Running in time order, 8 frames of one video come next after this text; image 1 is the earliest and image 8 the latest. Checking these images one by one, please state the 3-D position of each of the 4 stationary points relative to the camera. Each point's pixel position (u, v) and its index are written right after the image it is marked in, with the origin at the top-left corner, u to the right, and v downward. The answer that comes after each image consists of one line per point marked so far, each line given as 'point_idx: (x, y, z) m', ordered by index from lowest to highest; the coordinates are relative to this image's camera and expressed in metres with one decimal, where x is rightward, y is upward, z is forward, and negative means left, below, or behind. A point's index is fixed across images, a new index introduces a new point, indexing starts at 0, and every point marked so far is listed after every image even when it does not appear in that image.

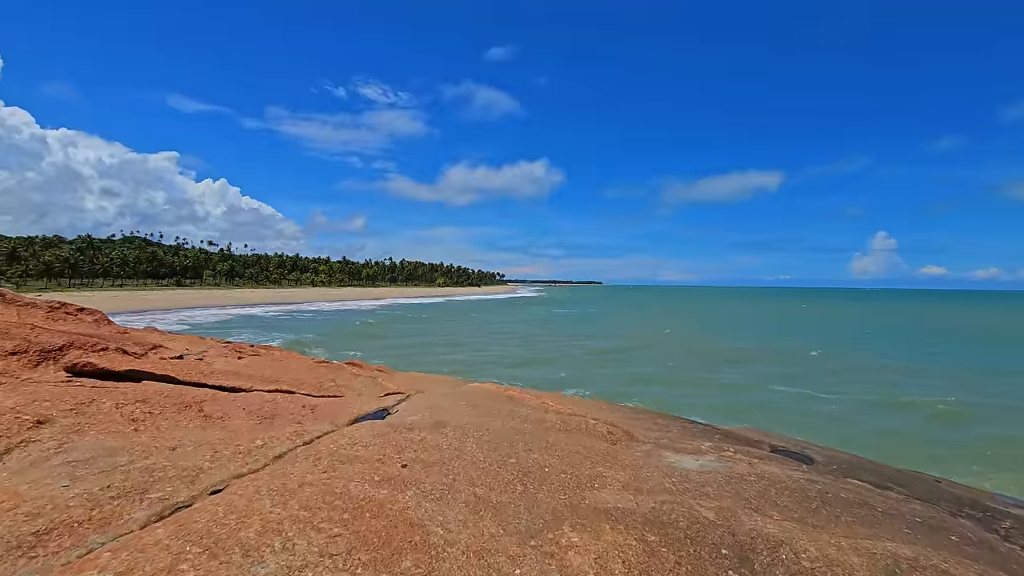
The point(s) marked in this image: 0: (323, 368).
0: (-4.5, -1.9, +12.1) m
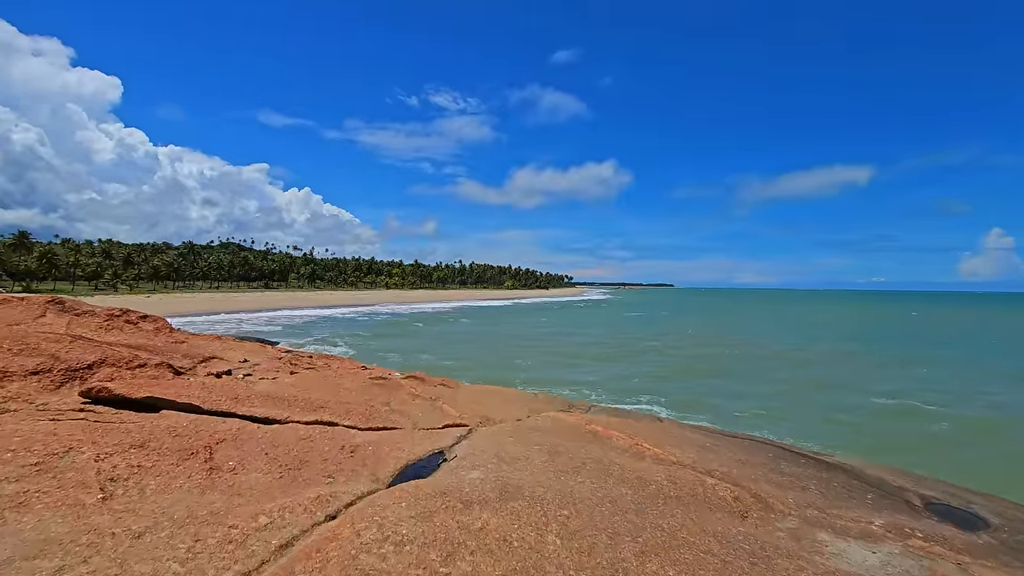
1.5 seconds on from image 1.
0: (-2.8, -2.1, +10.8) m
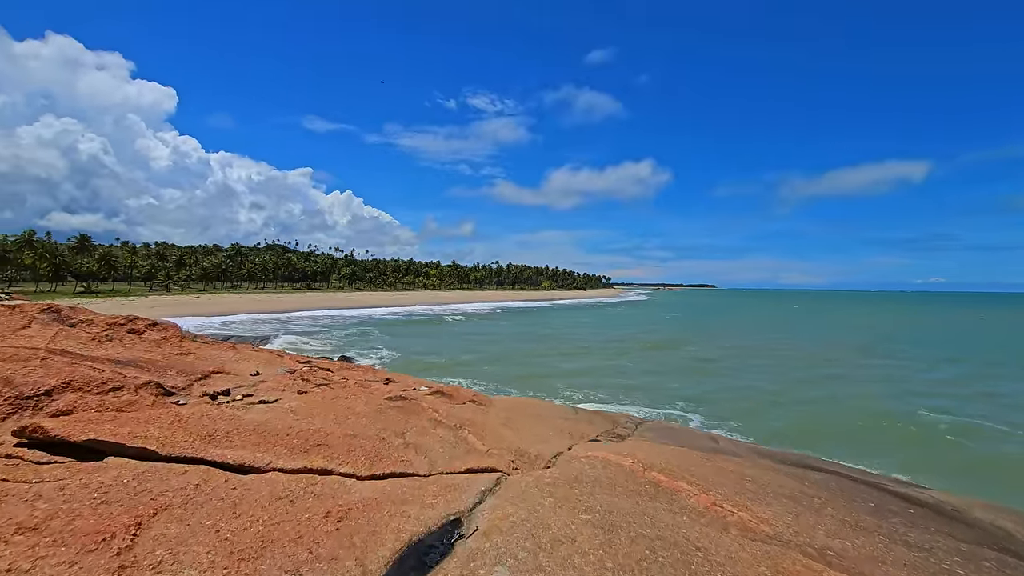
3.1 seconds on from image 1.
0: (-2.2, -2.3, +9.2) m
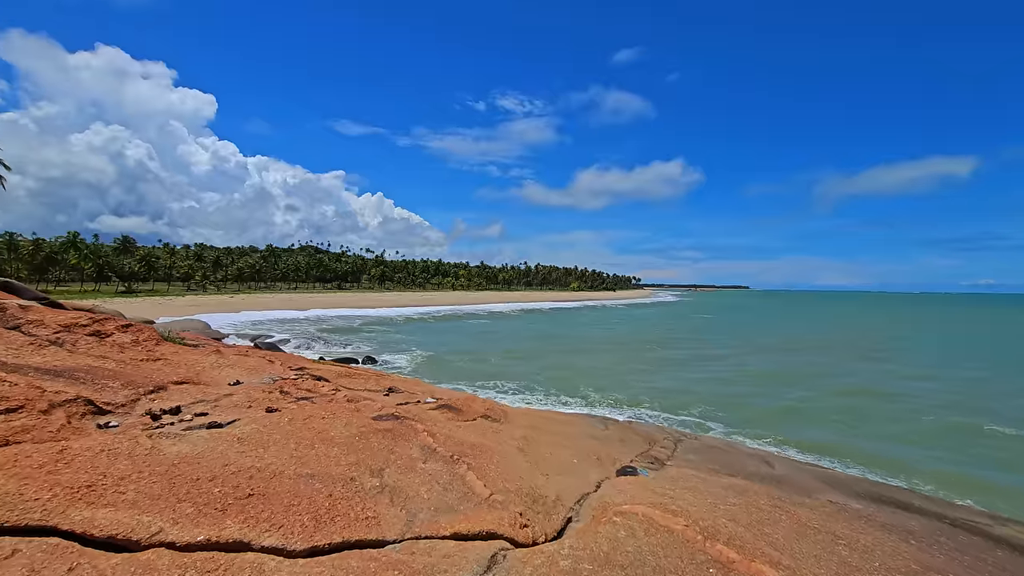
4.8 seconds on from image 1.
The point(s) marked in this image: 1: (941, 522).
0: (-2.0, -2.2, +7.4) m
1: (+8.2, -4.5, +9.9) m
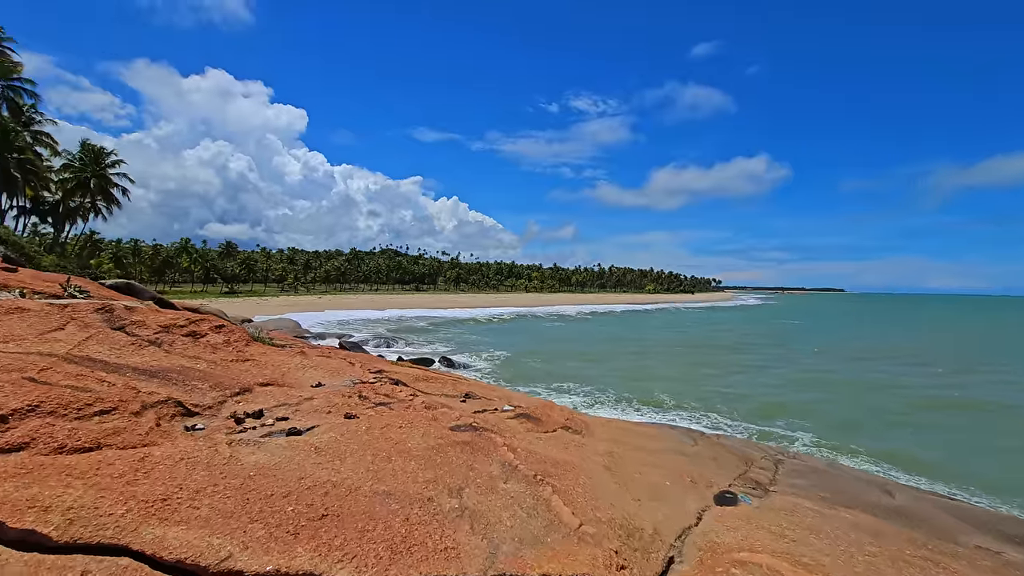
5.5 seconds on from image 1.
0: (-0.8, -2.2, +7.0) m
1: (+9.7, -4.6, +8.0) m
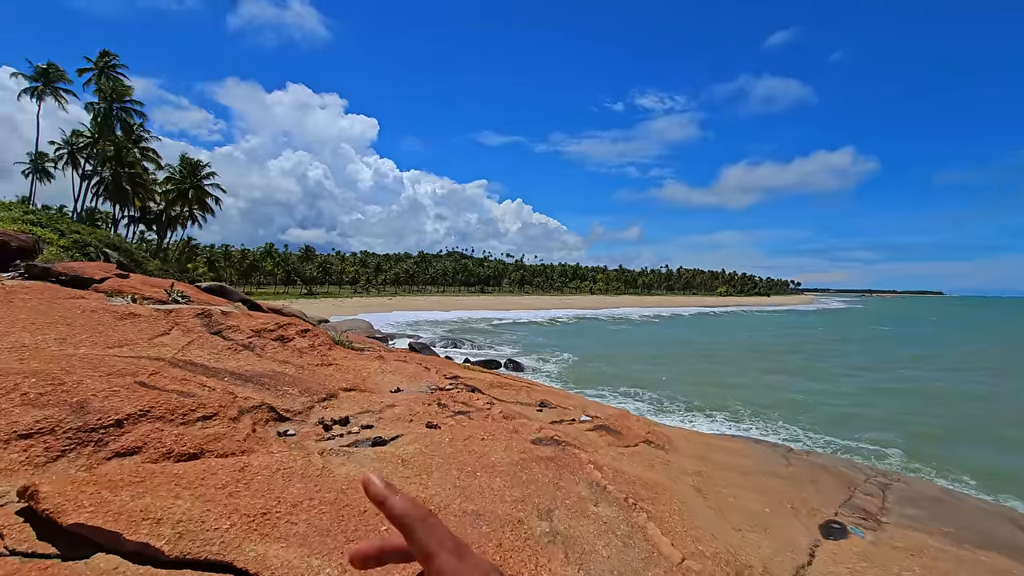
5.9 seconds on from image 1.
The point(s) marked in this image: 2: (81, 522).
0: (+0.3, -2.4, +6.7) m
1: (+10.8, -4.8, +6.4) m
2: (-3.0, -1.6, +3.5) m
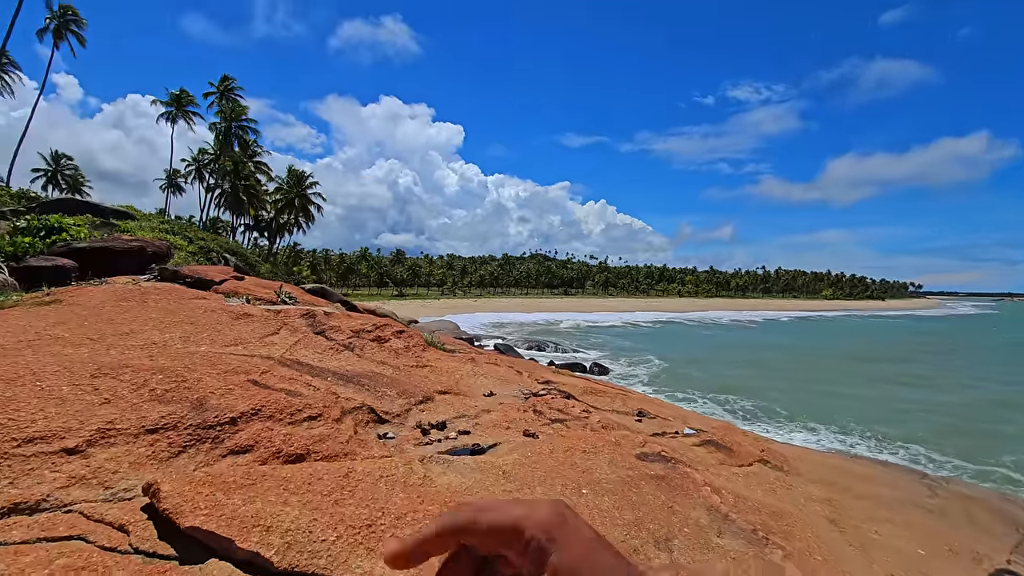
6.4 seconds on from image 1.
0: (+1.6, -2.4, +6.1) m
1: (+11.9, -4.8, +4.1) m
2: (-2.2, -1.6, +3.5) m
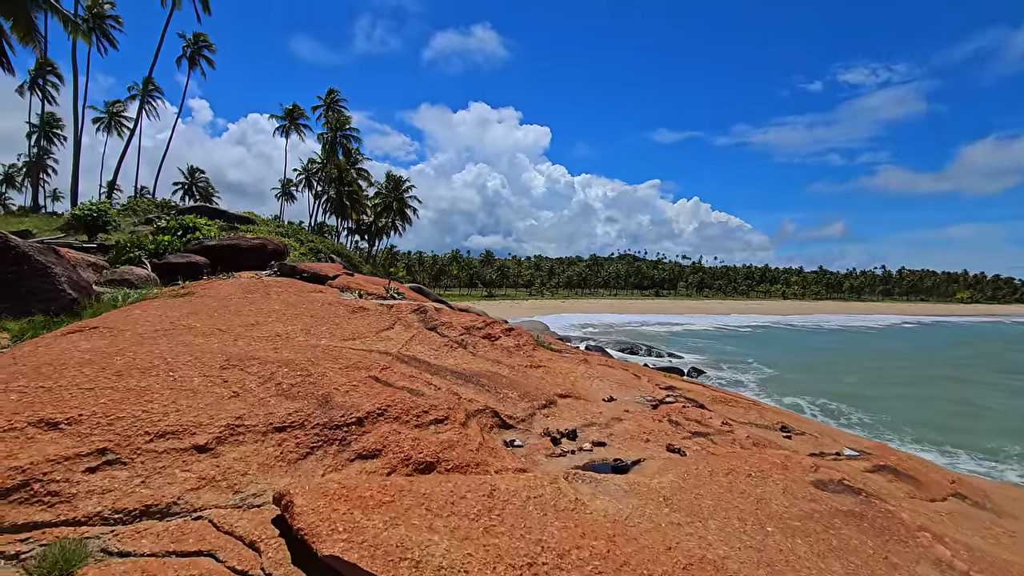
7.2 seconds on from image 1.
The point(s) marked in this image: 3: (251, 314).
0: (+3.2, -2.3, +4.8) m
1: (+13.0, -4.7, +1.1) m
2: (-1.0, -1.5, +2.9) m
3: (-3.9, -0.4, +7.7) m
